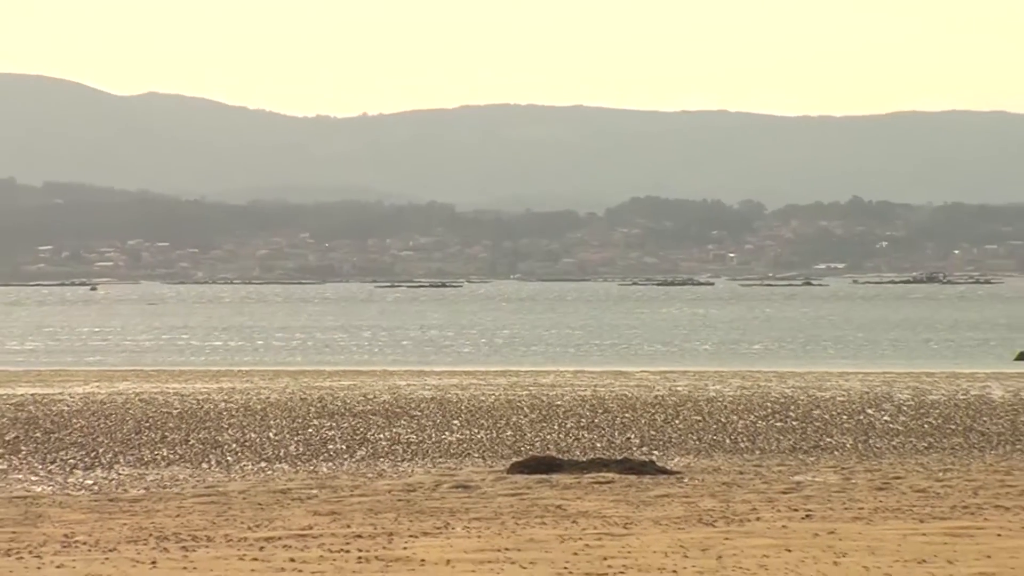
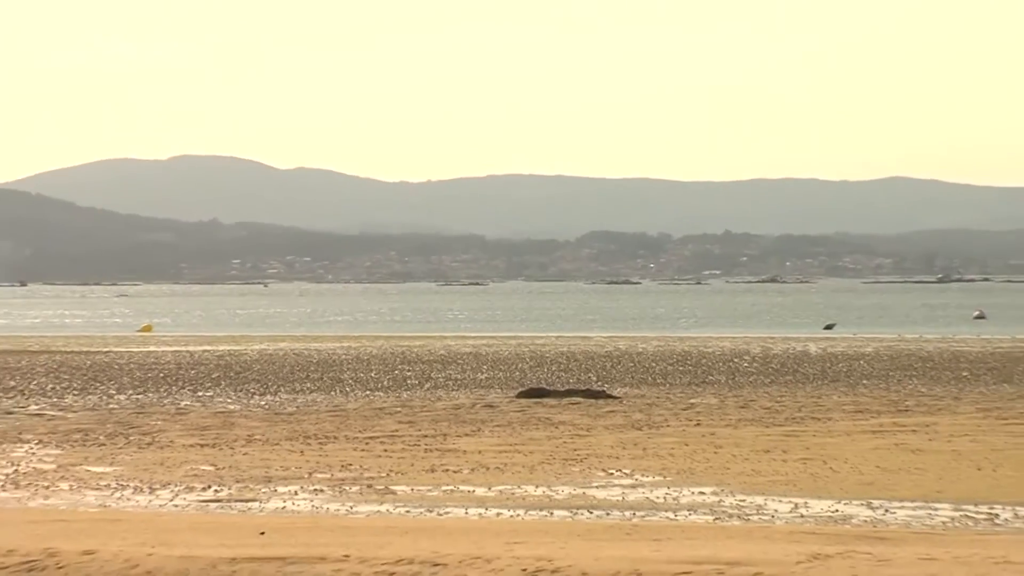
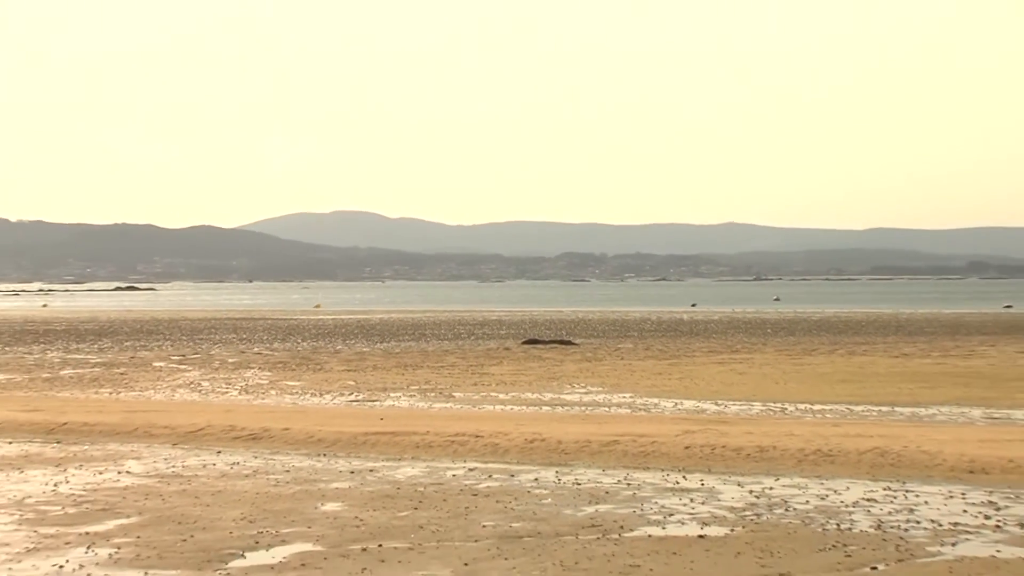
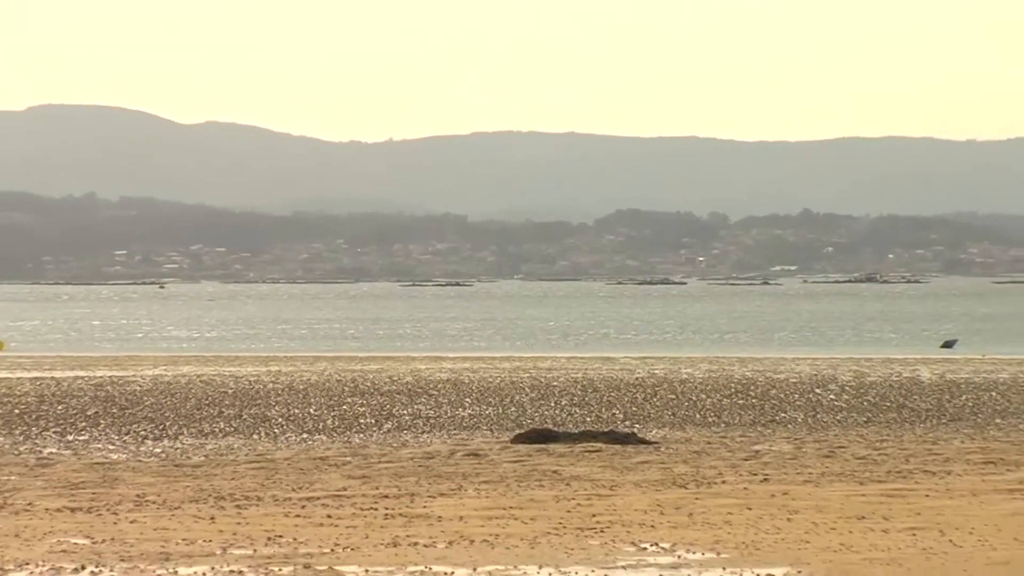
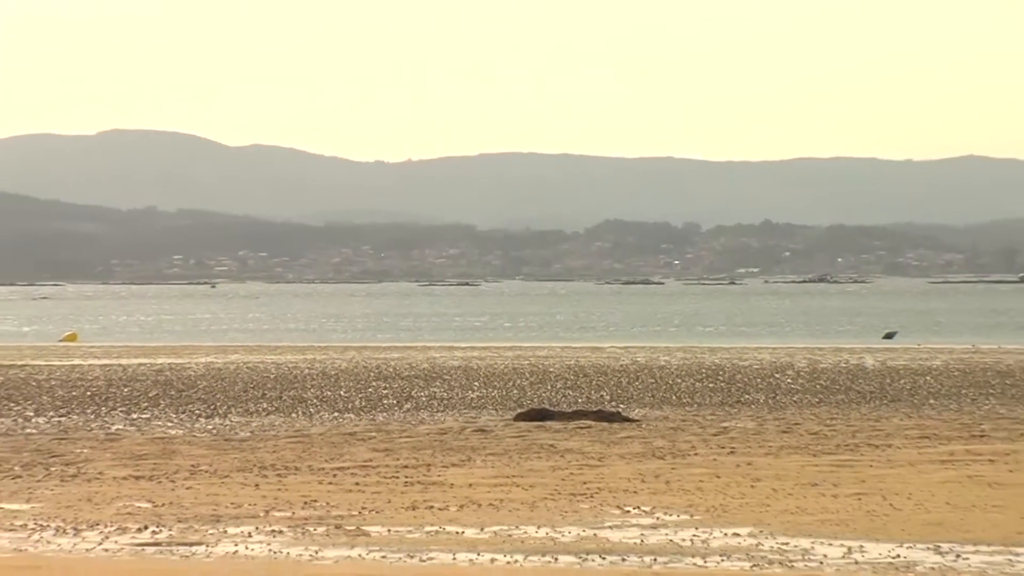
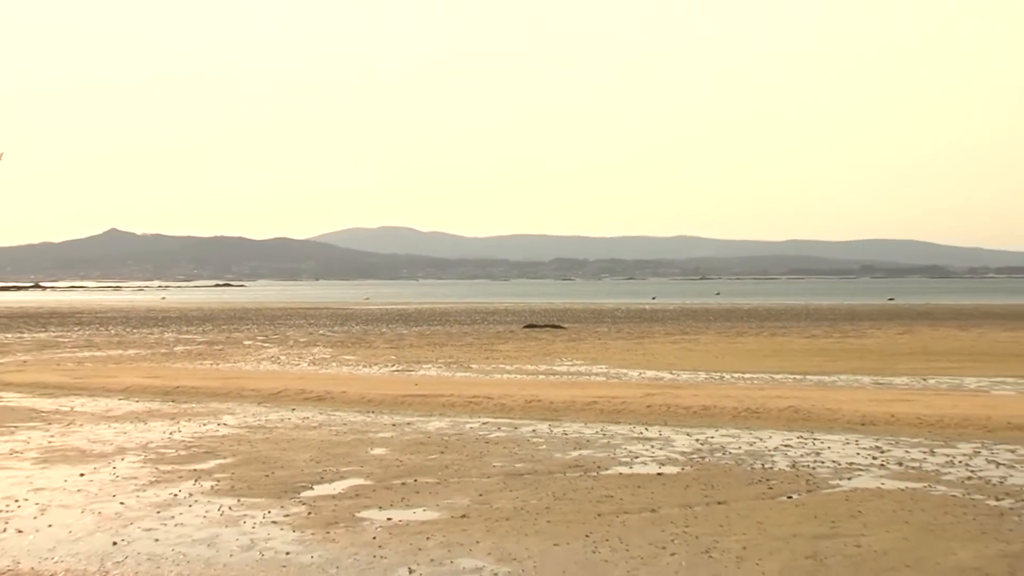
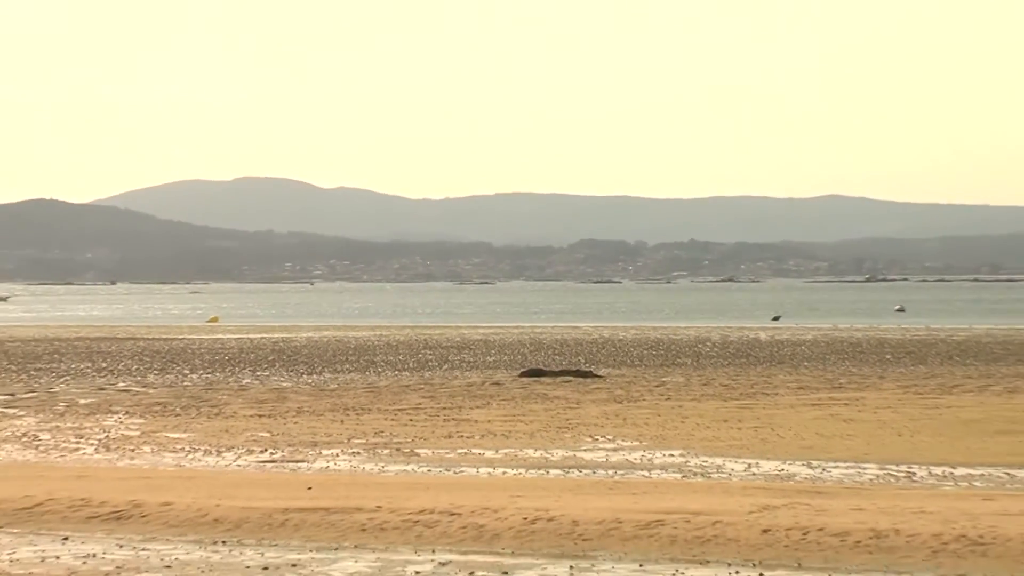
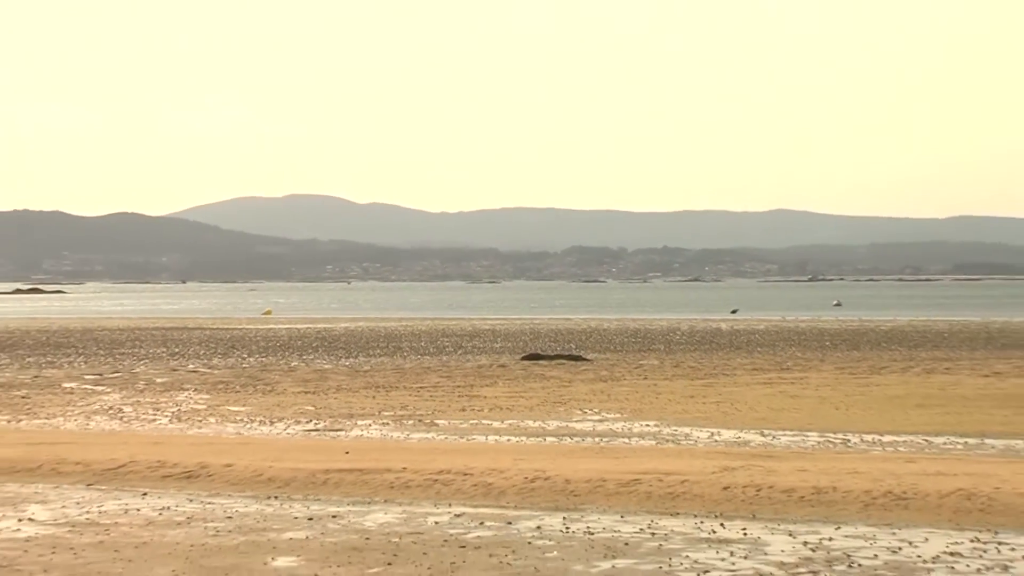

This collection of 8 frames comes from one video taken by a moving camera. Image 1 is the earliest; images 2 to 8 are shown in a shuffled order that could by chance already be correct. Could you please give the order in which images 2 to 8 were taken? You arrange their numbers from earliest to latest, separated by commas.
4, 5, 2, 7, 8, 3, 6
